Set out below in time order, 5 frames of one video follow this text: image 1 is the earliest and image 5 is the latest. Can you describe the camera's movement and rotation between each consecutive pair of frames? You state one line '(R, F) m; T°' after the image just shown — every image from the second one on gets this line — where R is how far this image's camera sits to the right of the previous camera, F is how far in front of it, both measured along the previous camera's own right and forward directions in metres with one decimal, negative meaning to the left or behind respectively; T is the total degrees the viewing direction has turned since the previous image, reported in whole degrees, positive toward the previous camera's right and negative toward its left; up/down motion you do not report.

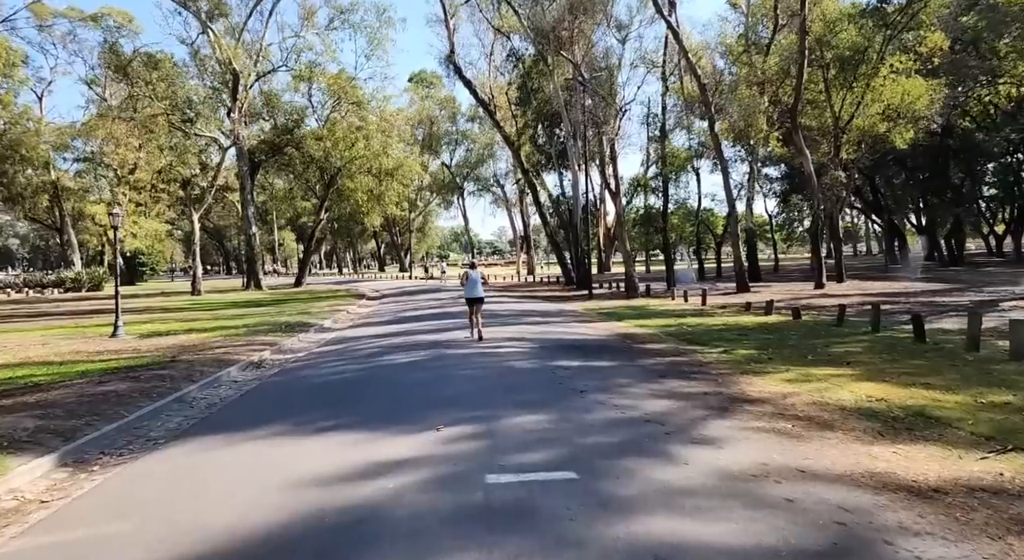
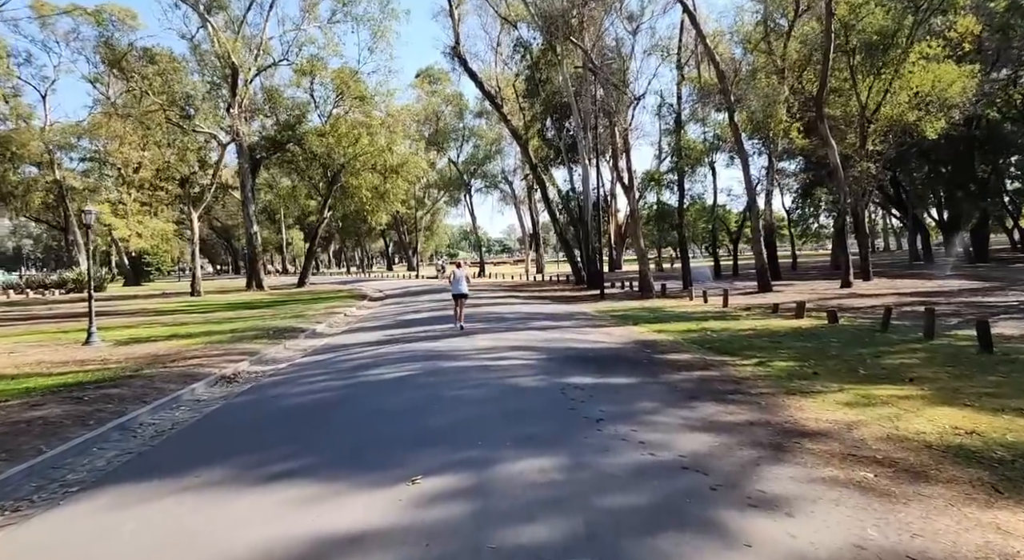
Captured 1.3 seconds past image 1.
(+0.1, +1.5) m; -1°
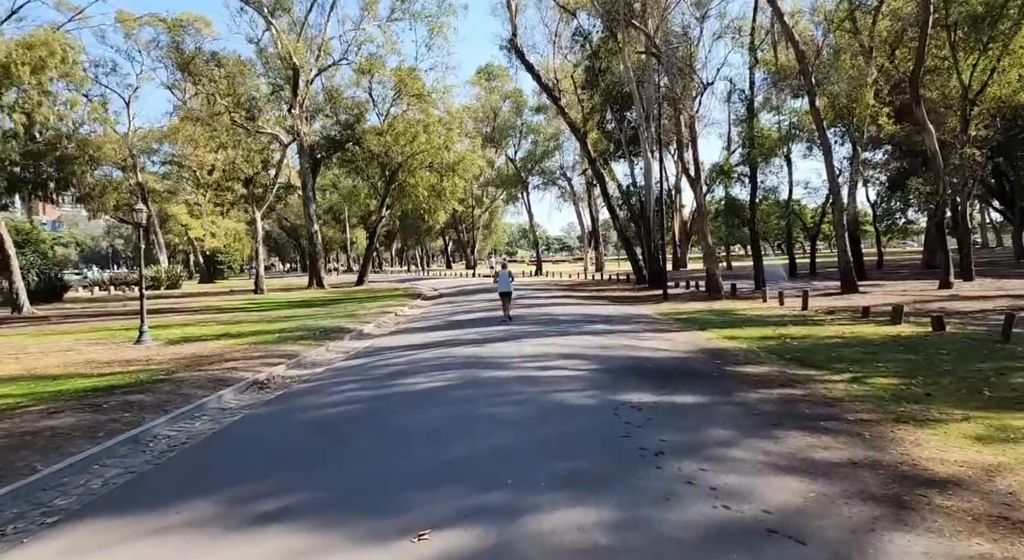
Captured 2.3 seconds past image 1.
(+0.2, +1.1) m; -5°
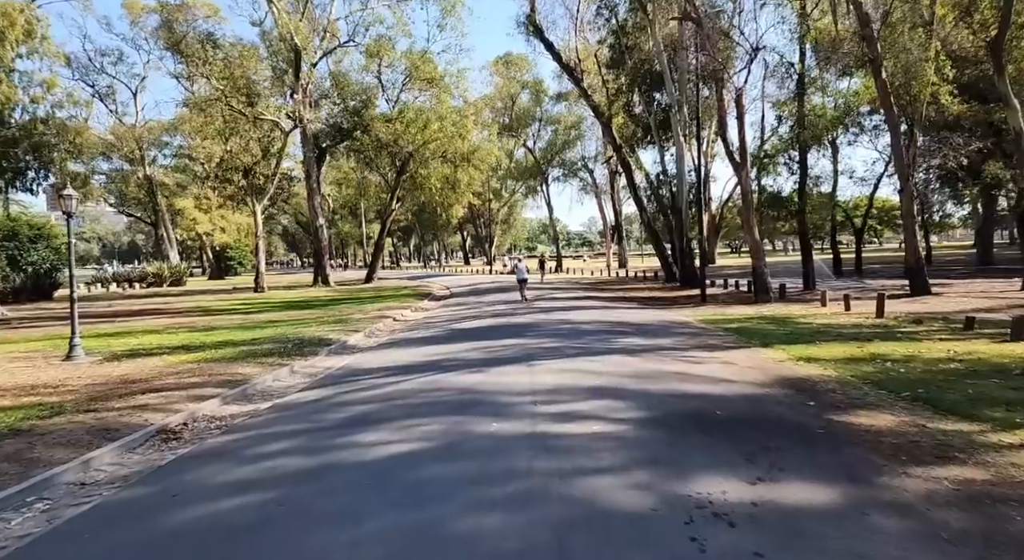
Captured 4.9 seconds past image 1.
(+0.1, +3.3) m; -2°
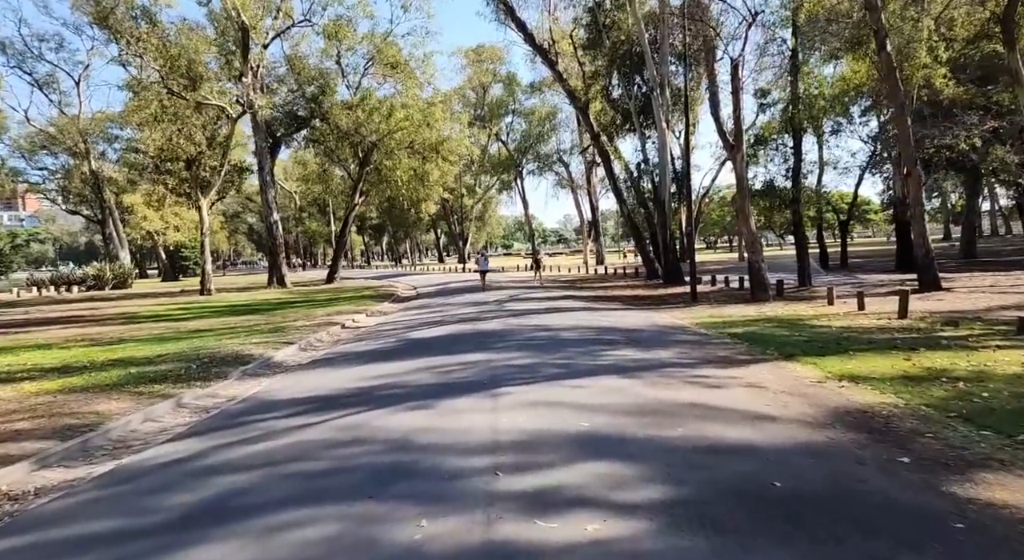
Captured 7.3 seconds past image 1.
(+0.2, +2.8) m; +2°
